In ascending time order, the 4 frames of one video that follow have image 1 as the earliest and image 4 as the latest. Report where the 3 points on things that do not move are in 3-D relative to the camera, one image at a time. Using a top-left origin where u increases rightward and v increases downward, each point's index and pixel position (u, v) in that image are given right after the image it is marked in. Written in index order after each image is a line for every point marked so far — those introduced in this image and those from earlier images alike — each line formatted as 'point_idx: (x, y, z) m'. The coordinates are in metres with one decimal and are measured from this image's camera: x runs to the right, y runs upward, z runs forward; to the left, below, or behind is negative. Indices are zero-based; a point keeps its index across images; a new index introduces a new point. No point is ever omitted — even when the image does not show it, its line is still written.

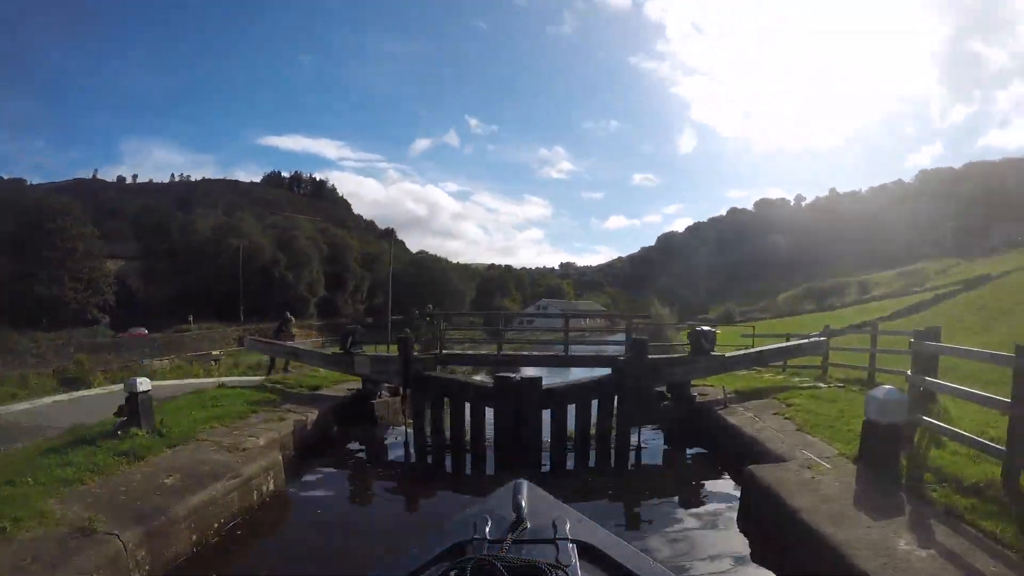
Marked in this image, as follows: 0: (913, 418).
0: (+3.7, -1.2, +5.2) m
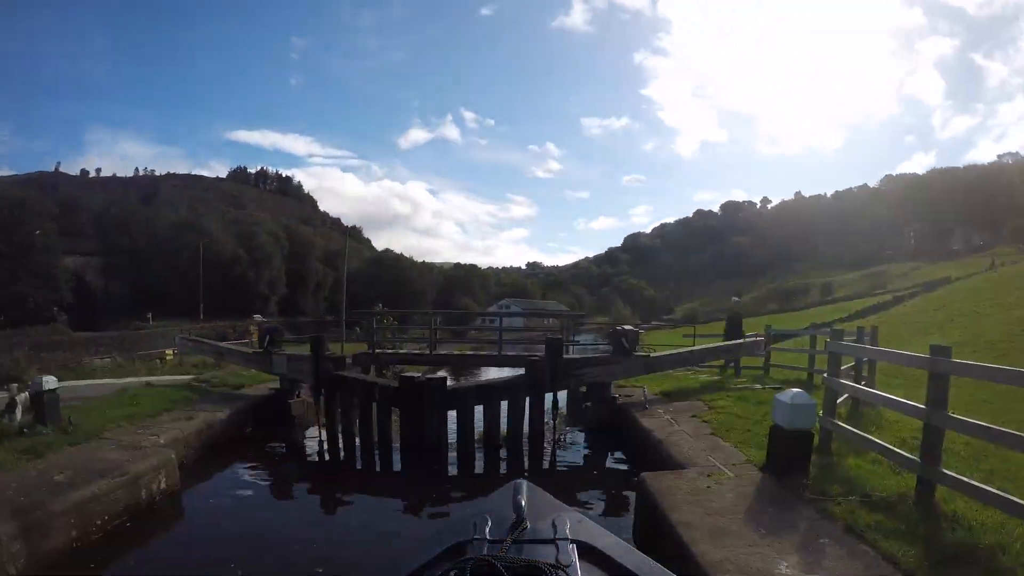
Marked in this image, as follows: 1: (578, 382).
0: (+2.7, -1.2, +4.9) m
1: (+1.3, -1.6, +9.7) m
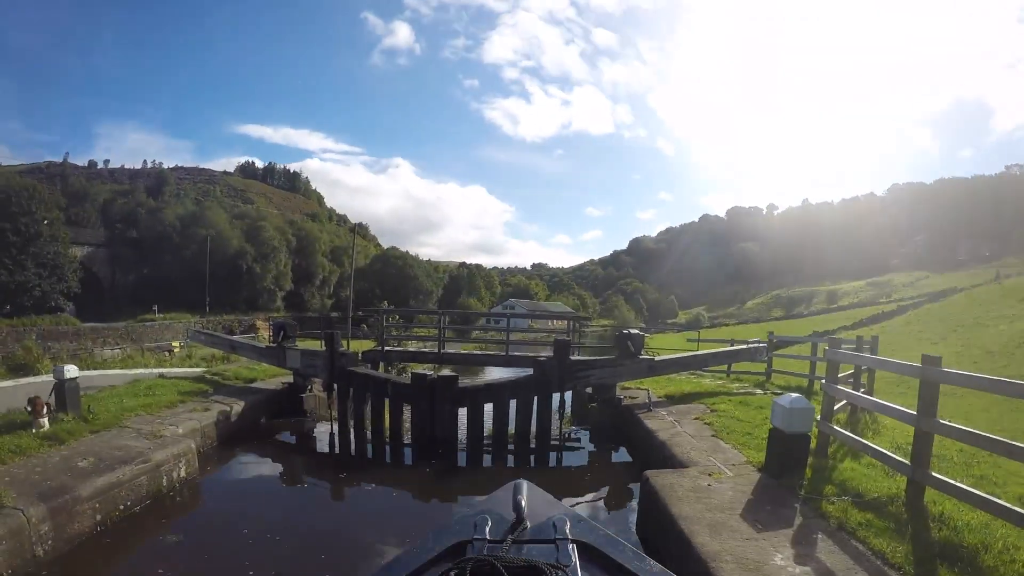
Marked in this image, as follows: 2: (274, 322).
0: (+2.8, -1.3, +5.1) m
1: (+1.4, -1.7, +9.9) m
2: (-4.9, -0.7, +11.6) m
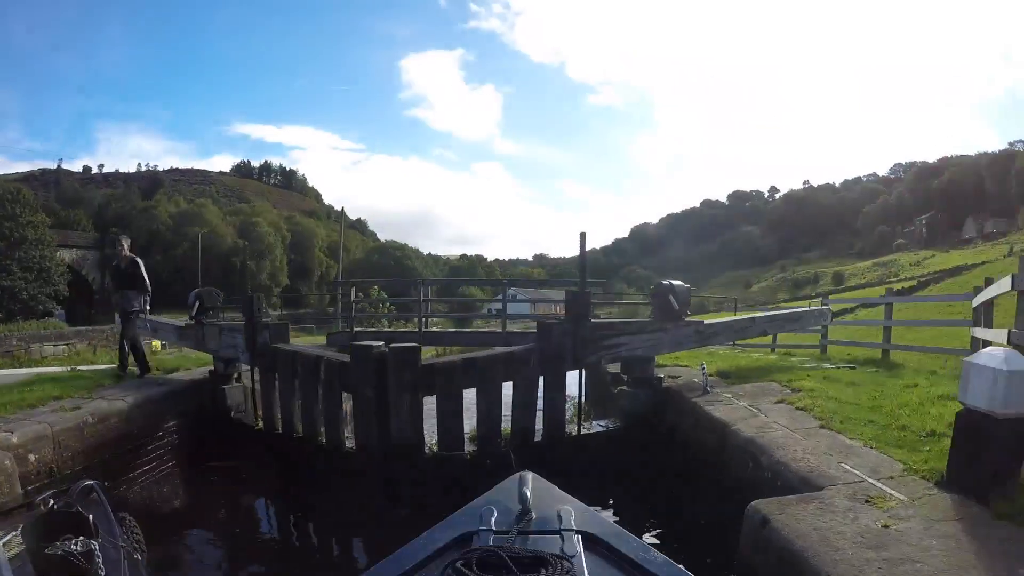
0: (+2.8, -0.7, +3.1) m
1: (+1.4, -1.1, +7.9) m
2: (-5.0, -0.3, +9.7) m
